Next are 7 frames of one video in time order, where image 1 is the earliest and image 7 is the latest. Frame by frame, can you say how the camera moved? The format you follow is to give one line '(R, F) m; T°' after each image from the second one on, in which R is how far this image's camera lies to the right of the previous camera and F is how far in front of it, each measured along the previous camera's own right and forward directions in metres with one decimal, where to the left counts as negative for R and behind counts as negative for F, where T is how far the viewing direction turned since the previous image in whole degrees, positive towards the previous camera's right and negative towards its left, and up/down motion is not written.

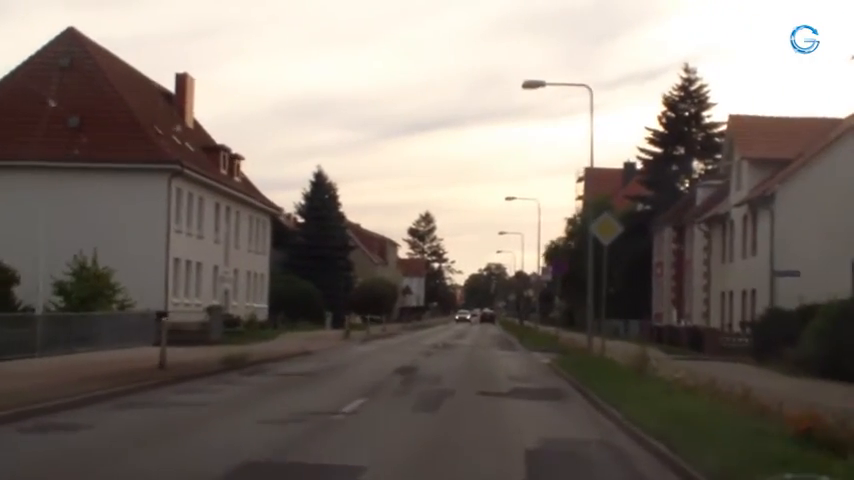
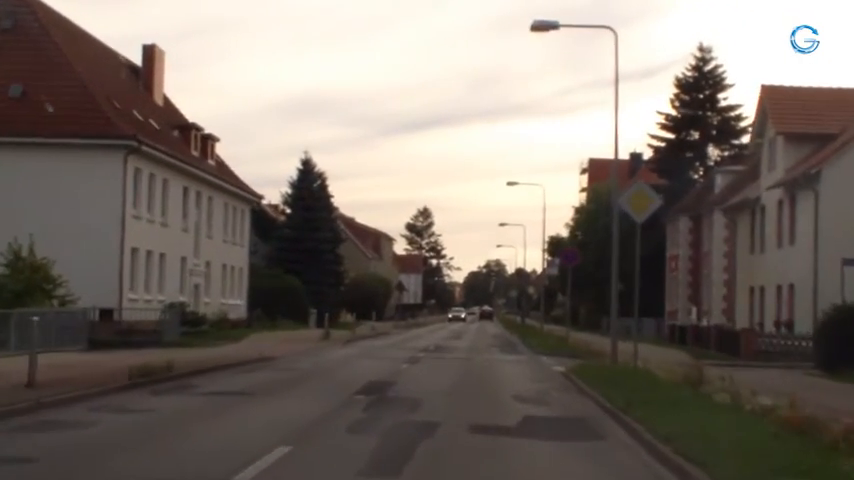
(+0.2, +6.4) m; 0°
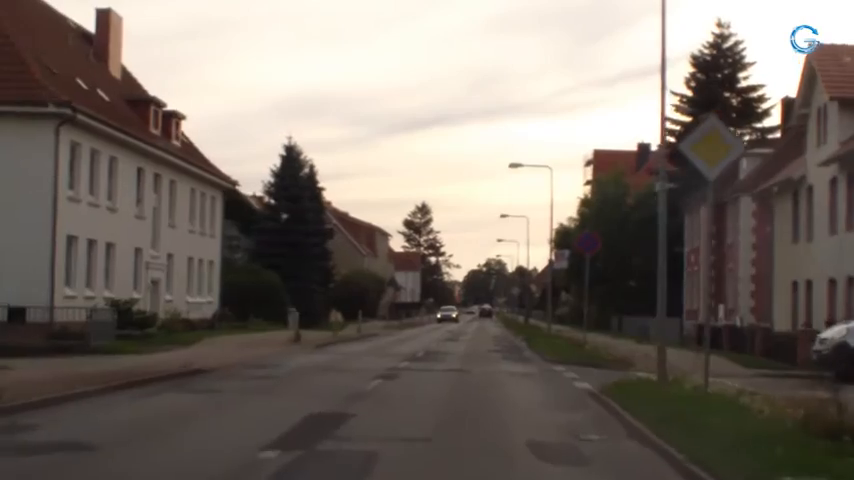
(+0.2, +7.1) m; 0°
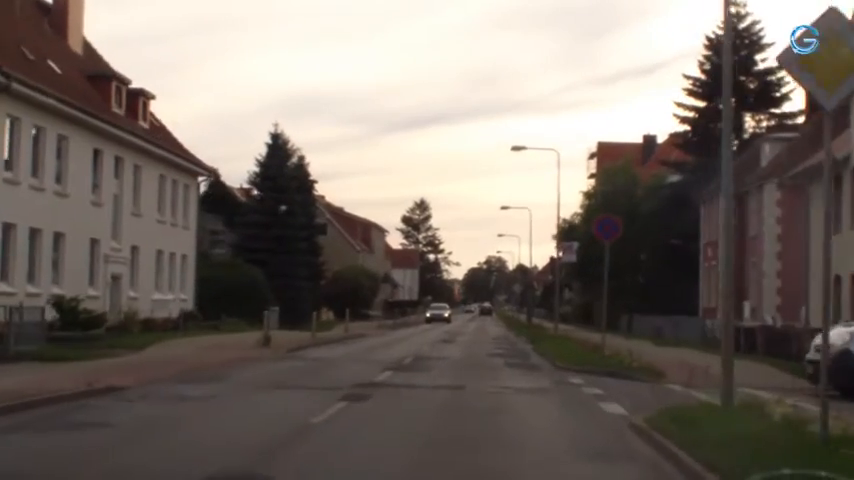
(+0.2, +5.2) m; 0°
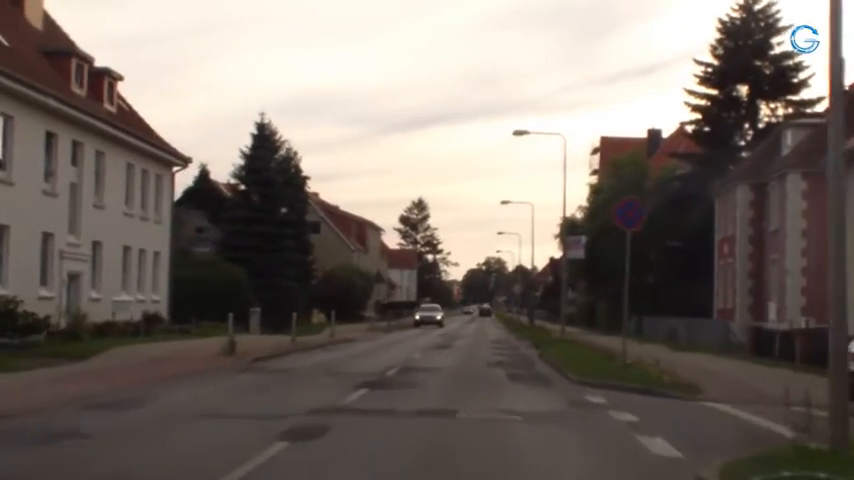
(+0.1, +4.4) m; 0°
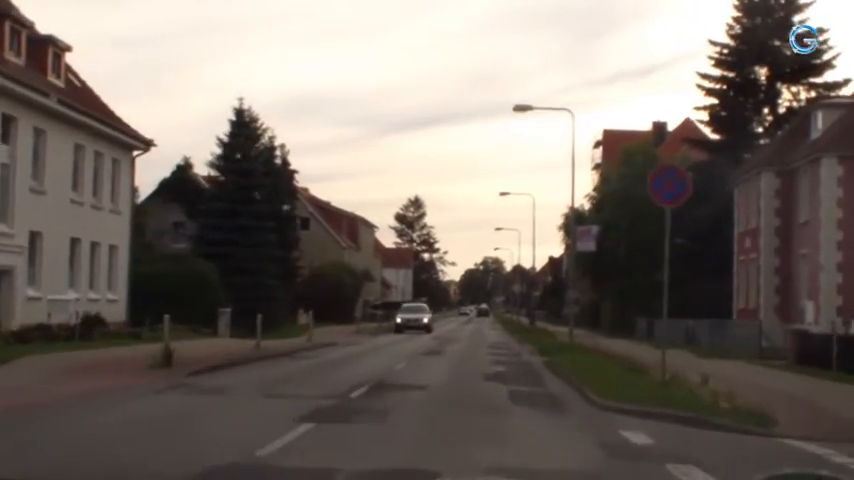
(+0.2, +5.5) m; 0°
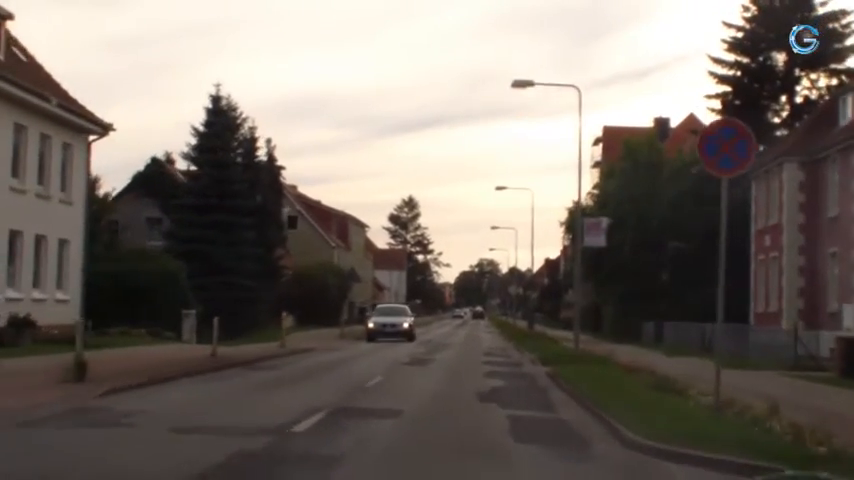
(+0.2, +4.6) m; 0°
